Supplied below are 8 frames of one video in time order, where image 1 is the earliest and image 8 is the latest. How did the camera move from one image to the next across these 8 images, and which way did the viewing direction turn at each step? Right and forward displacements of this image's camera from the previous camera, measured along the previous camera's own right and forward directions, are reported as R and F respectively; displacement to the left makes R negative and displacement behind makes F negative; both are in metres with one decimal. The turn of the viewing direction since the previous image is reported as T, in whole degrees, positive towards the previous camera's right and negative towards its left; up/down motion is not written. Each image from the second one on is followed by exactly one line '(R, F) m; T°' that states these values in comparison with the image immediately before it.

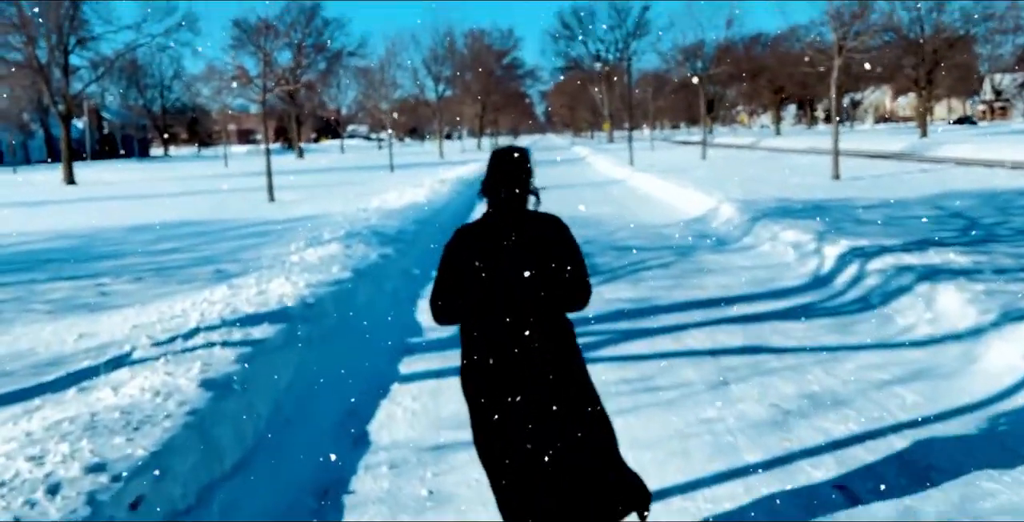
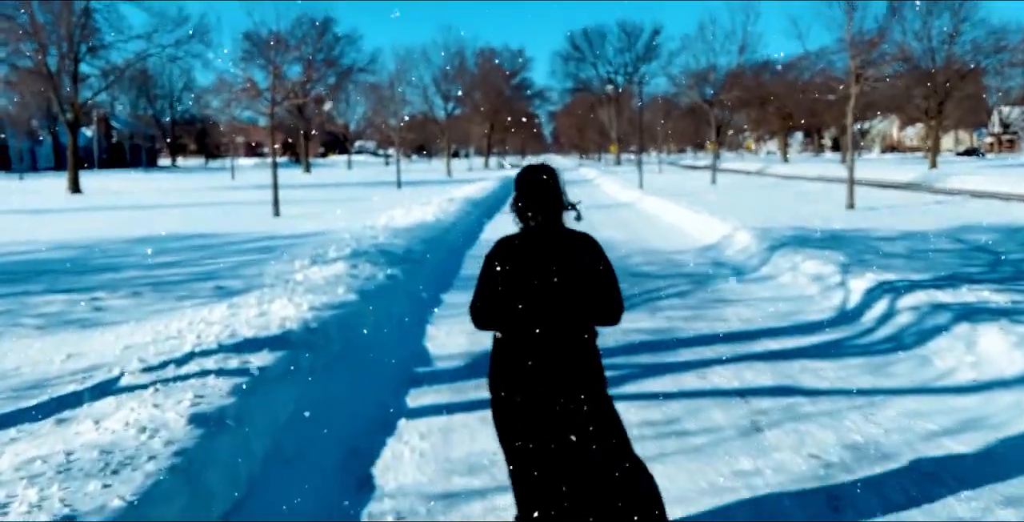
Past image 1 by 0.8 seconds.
(-0.1, +0.4) m; 0°
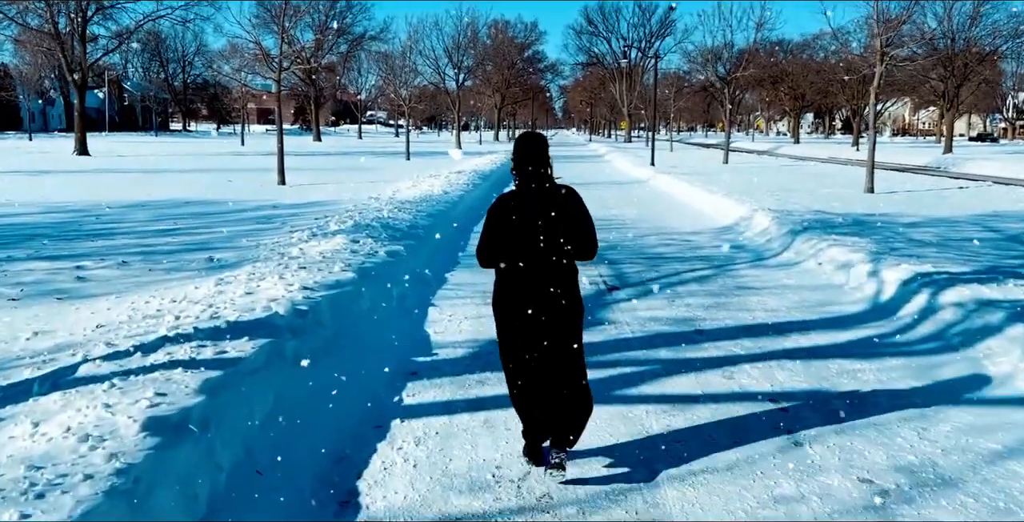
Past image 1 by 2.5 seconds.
(0.0, +0.6) m; 0°
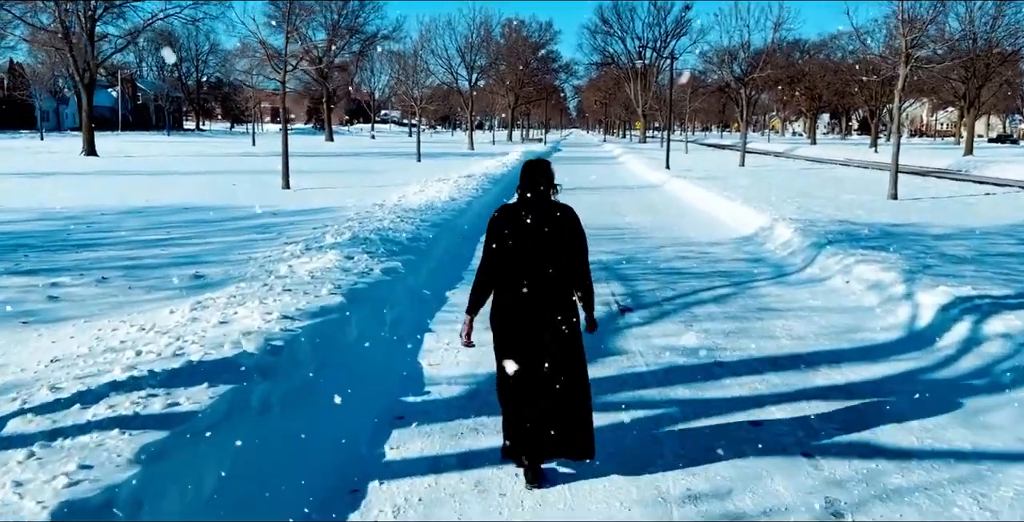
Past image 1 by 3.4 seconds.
(+0.1, +0.6) m; -1°
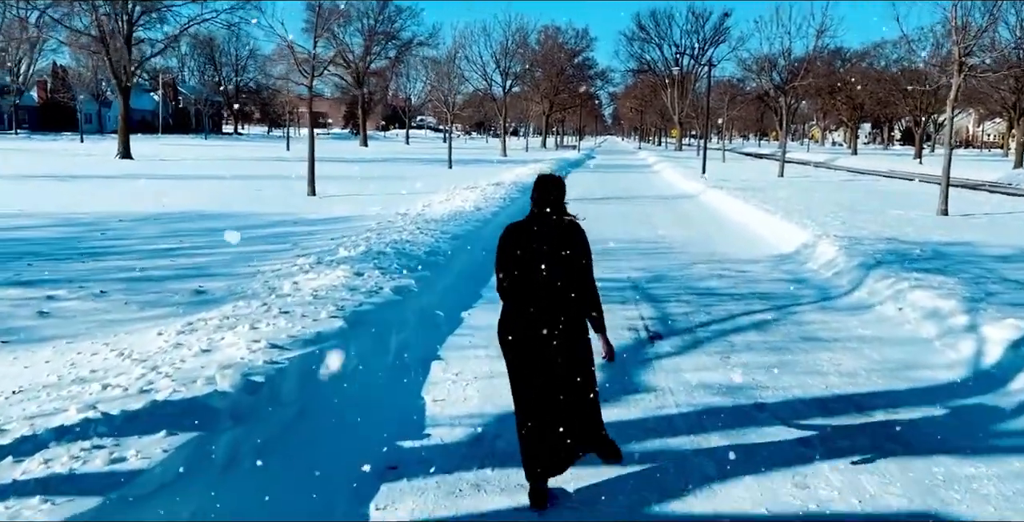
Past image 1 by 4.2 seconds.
(+0.1, +0.6) m; -2°
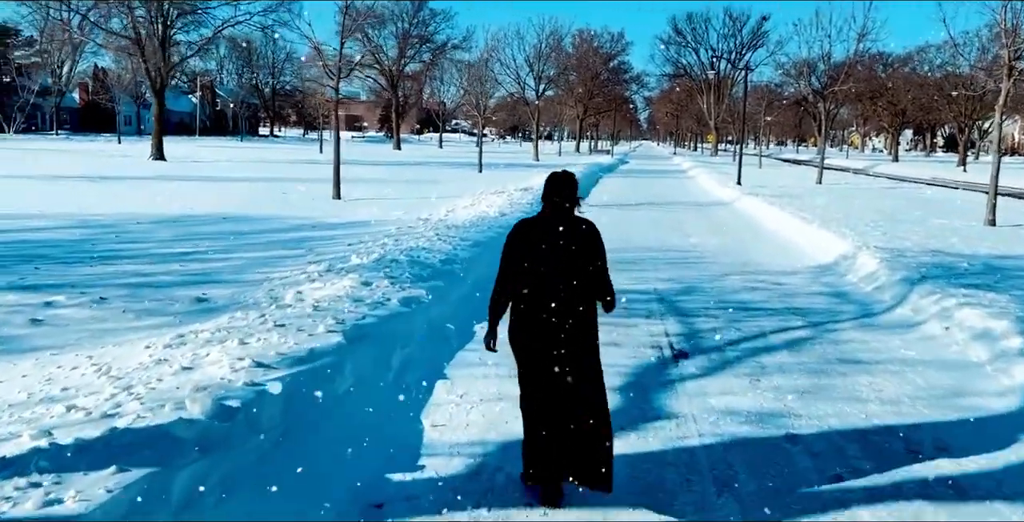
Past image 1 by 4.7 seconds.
(+0.2, +0.5) m; -2°
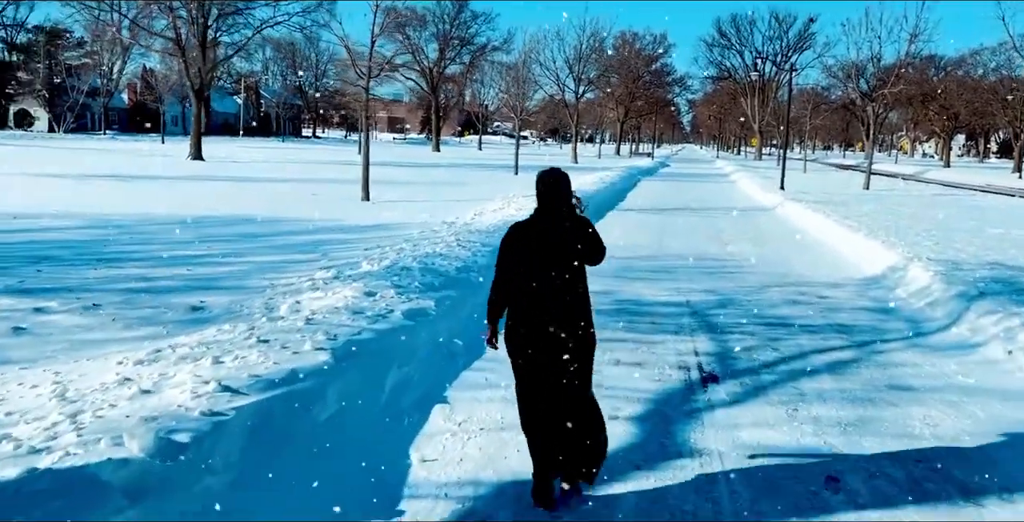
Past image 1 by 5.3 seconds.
(+0.2, +0.6) m; -3°
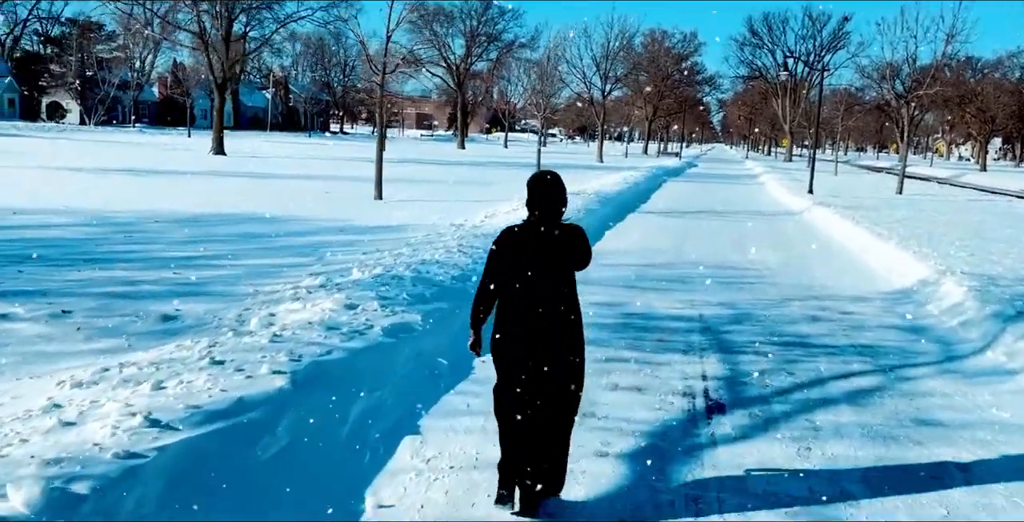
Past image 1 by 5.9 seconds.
(+0.3, +0.5) m; -2°
